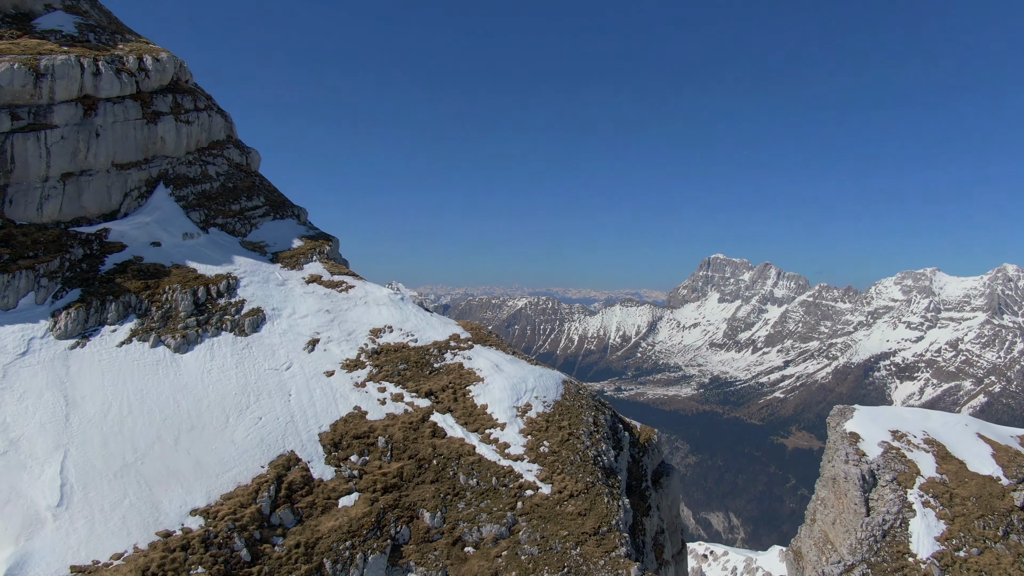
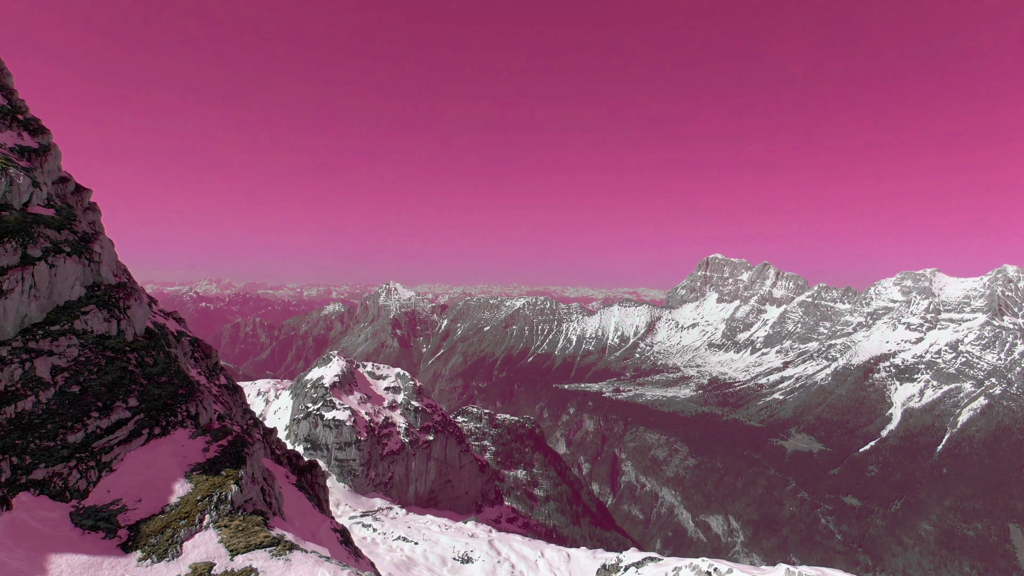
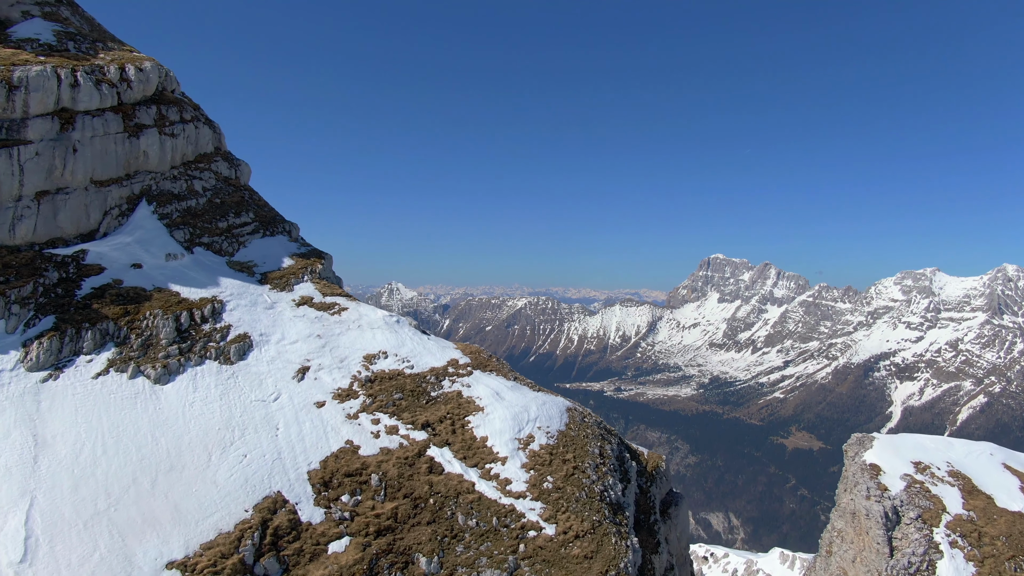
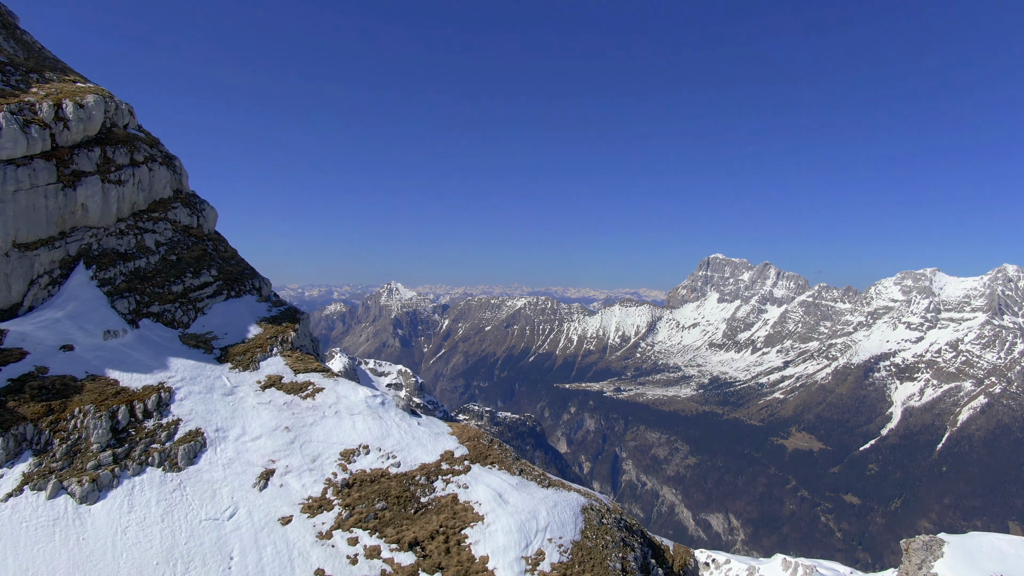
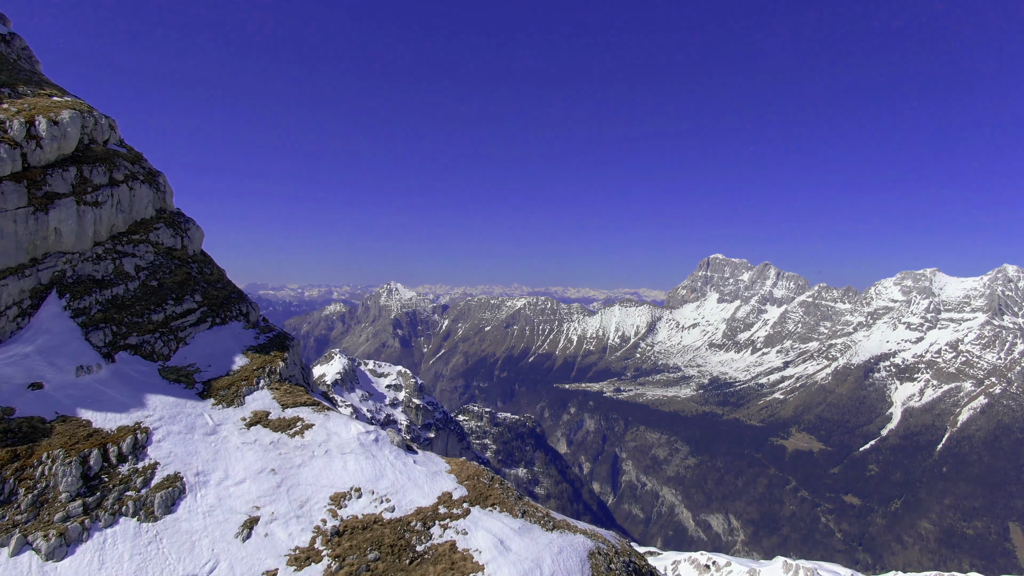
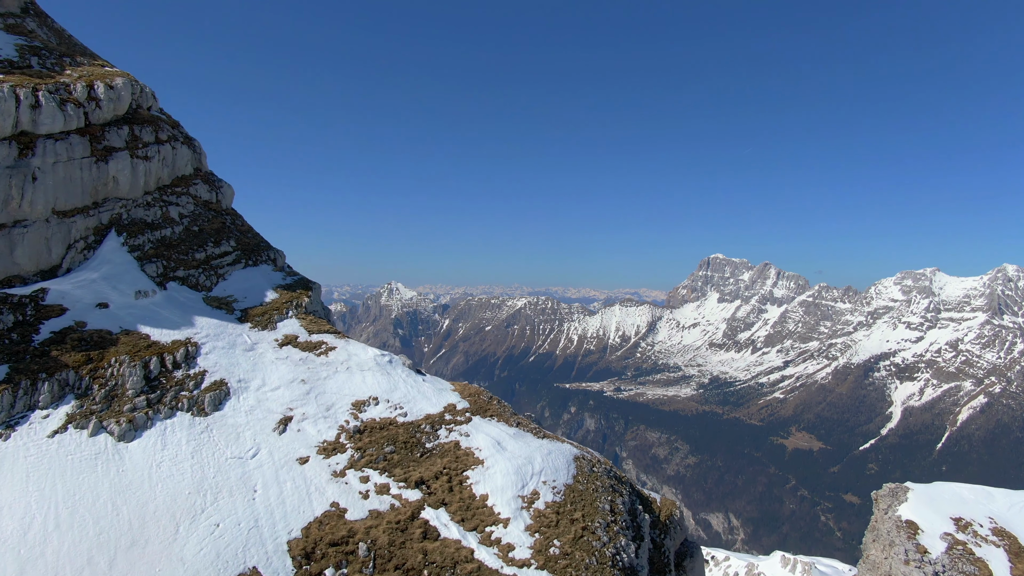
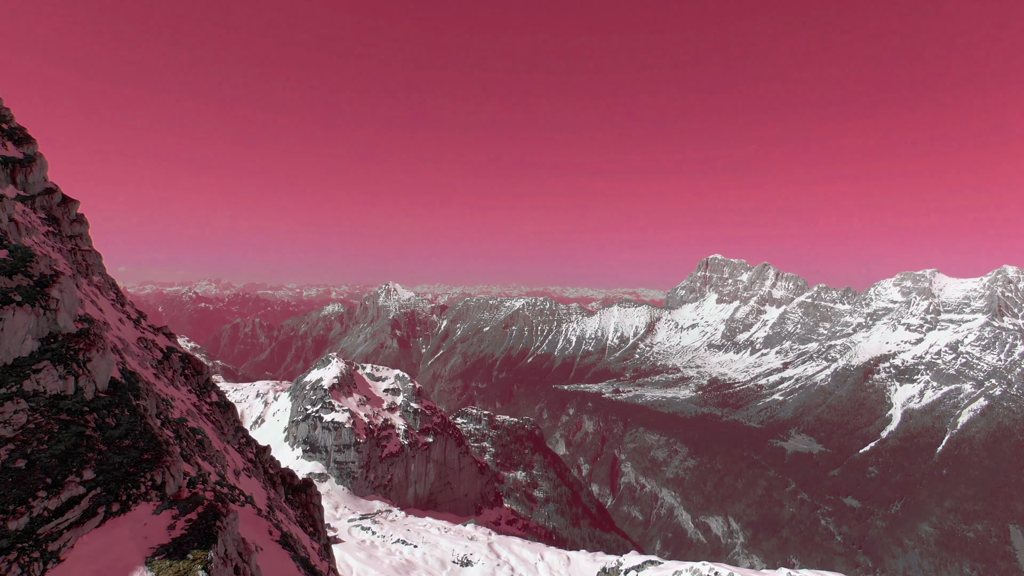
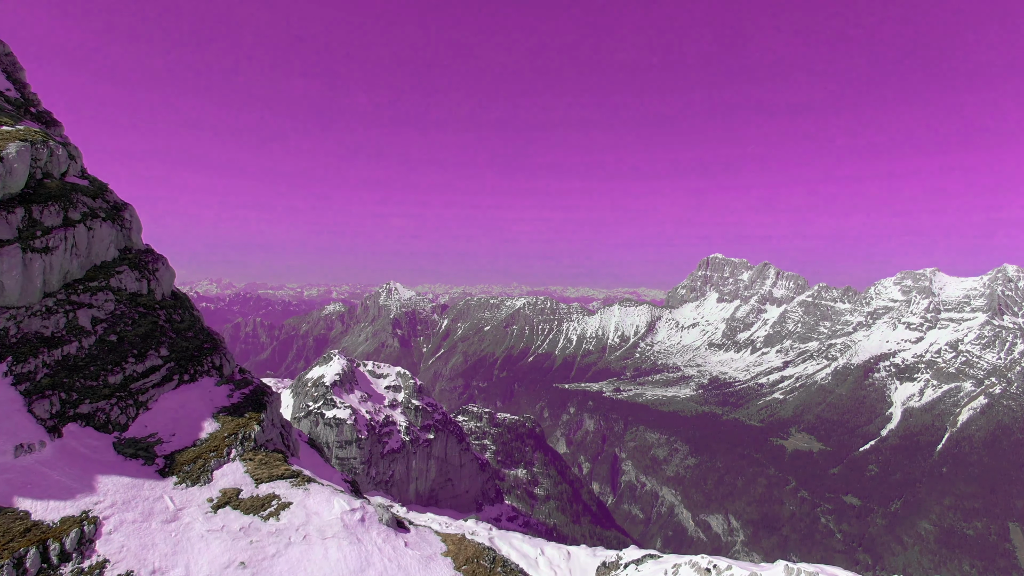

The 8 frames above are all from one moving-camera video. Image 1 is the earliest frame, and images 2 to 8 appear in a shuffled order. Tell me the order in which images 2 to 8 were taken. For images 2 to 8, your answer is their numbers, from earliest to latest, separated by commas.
3, 6, 4, 5, 8, 2, 7
